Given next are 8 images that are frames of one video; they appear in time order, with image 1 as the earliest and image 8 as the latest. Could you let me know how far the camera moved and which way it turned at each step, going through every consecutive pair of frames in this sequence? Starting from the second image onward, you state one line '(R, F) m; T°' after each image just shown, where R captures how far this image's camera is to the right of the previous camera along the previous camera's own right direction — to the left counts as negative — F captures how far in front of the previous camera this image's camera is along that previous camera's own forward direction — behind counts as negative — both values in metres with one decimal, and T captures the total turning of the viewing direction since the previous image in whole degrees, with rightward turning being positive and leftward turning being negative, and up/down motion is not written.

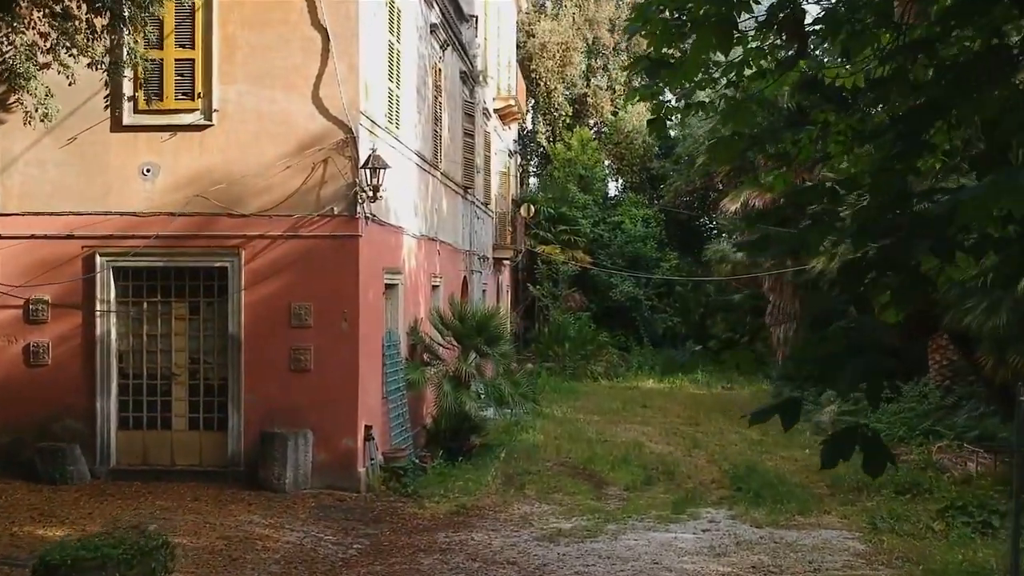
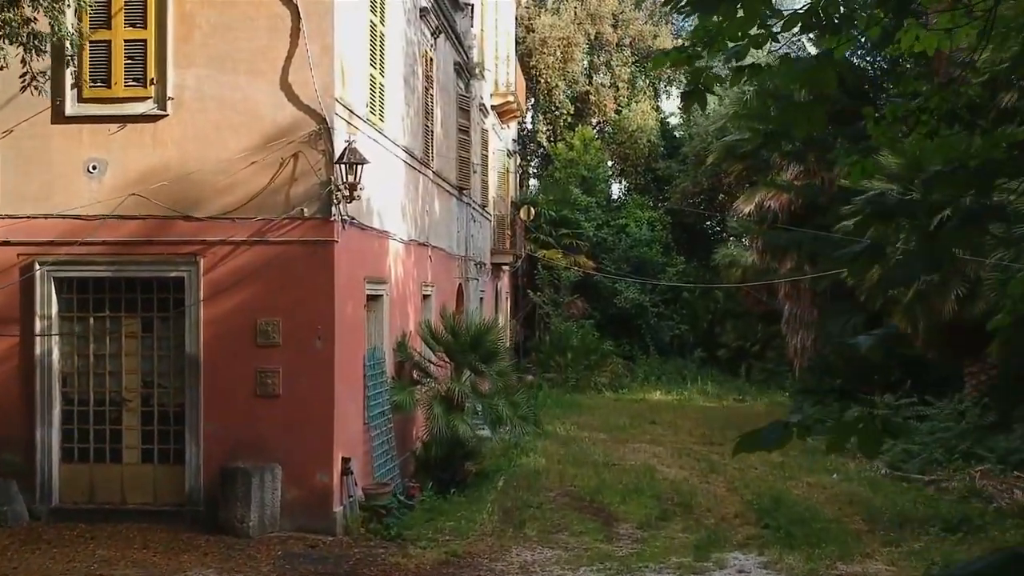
(0.0, +1.3) m; 0°
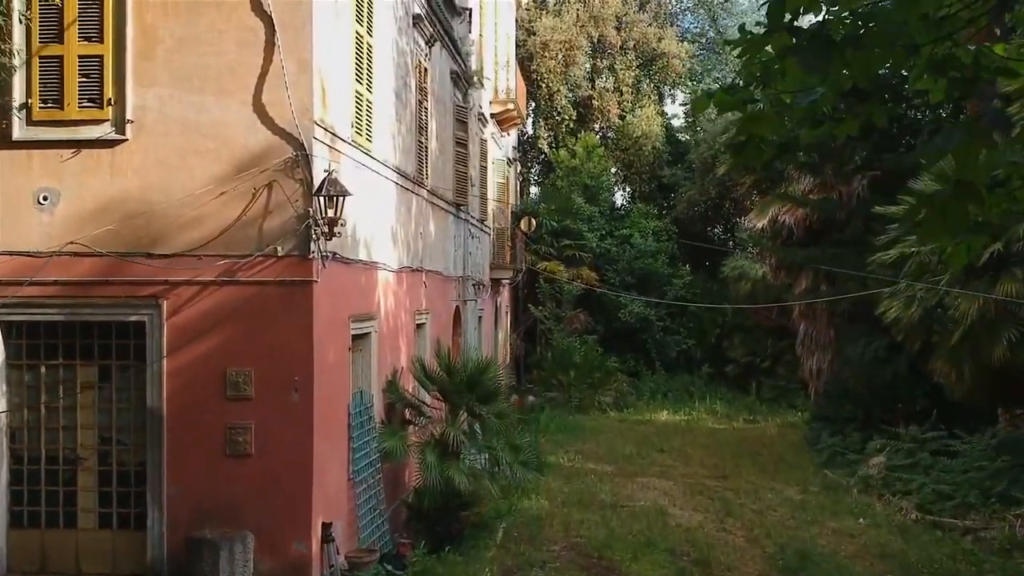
(0.0, +1.0) m; 0°
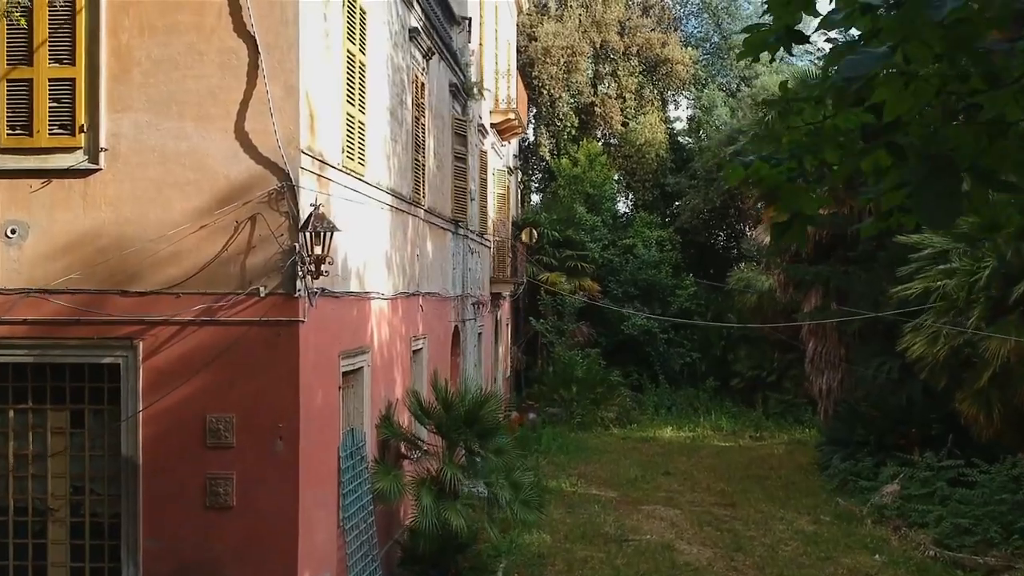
(0.0, +0.5) m; 0°
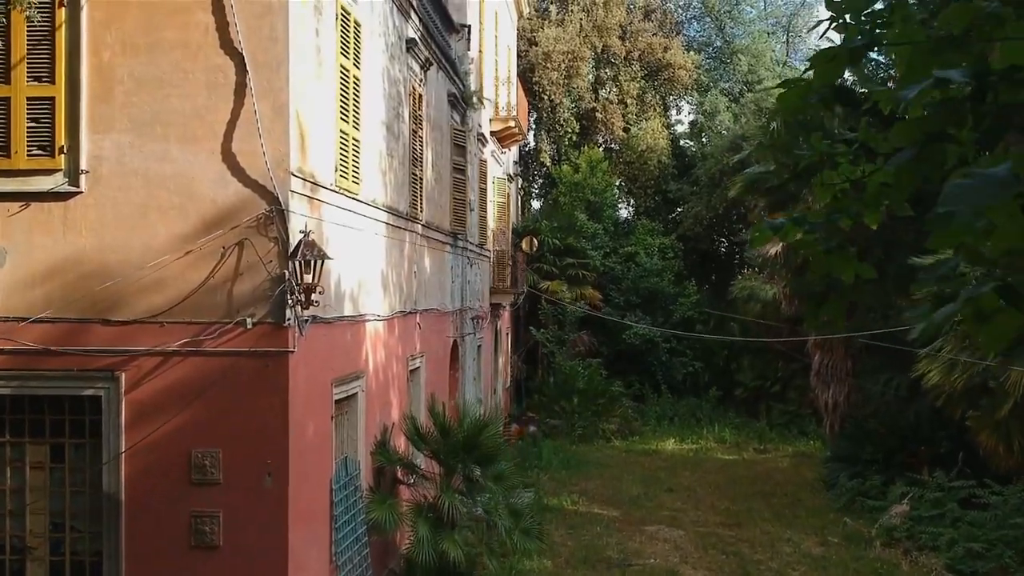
(0.0, +0.3) m; 0°
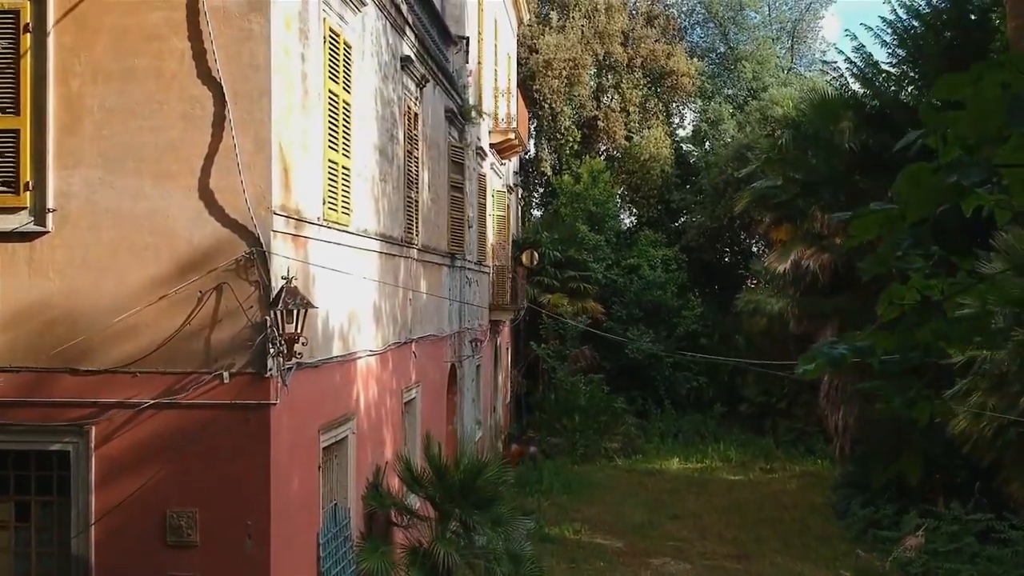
(0.0, +0.5) m; 0°
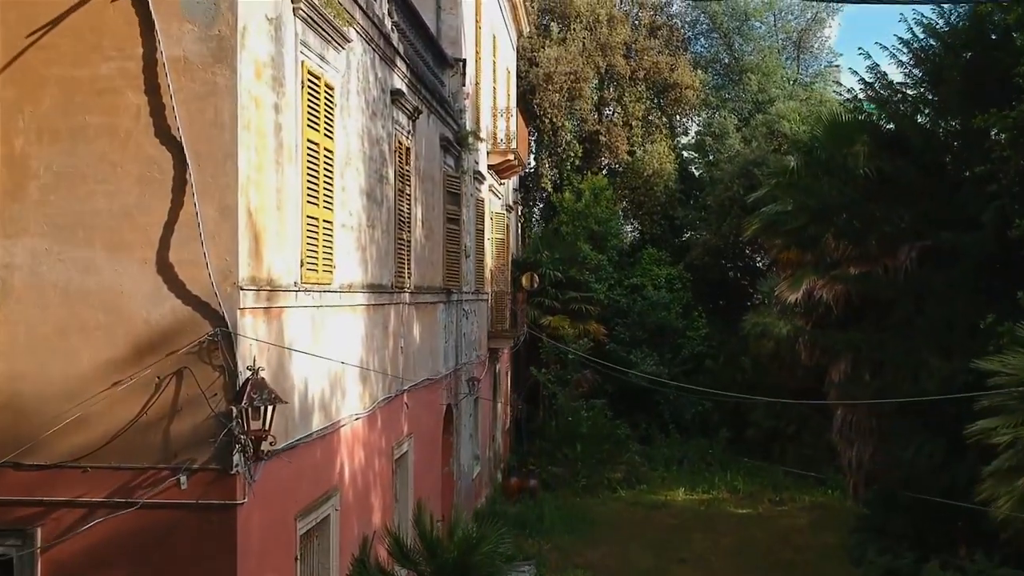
(0.0, +0.7) m; 0°
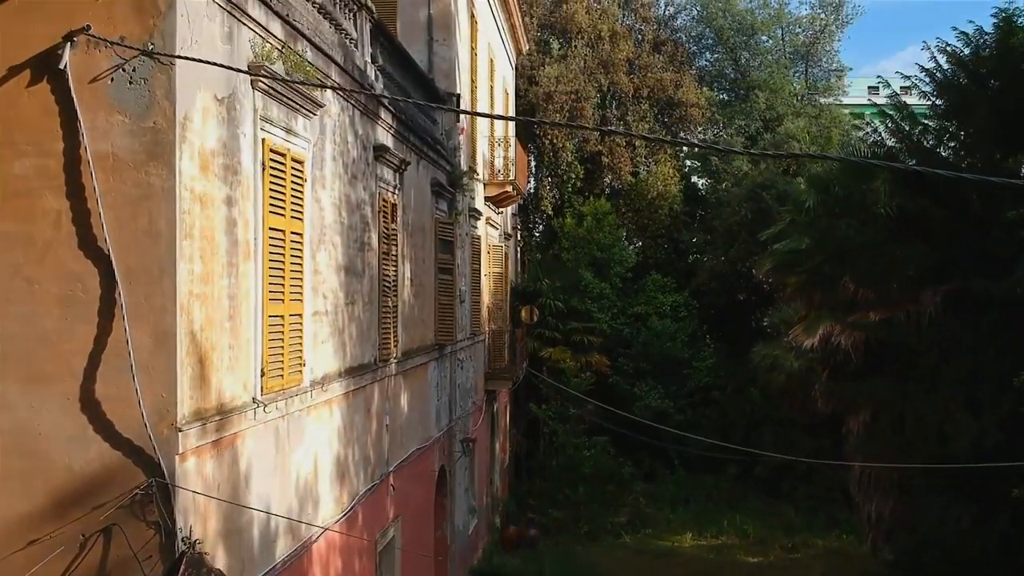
(0.0, +0.9) m; 0°
